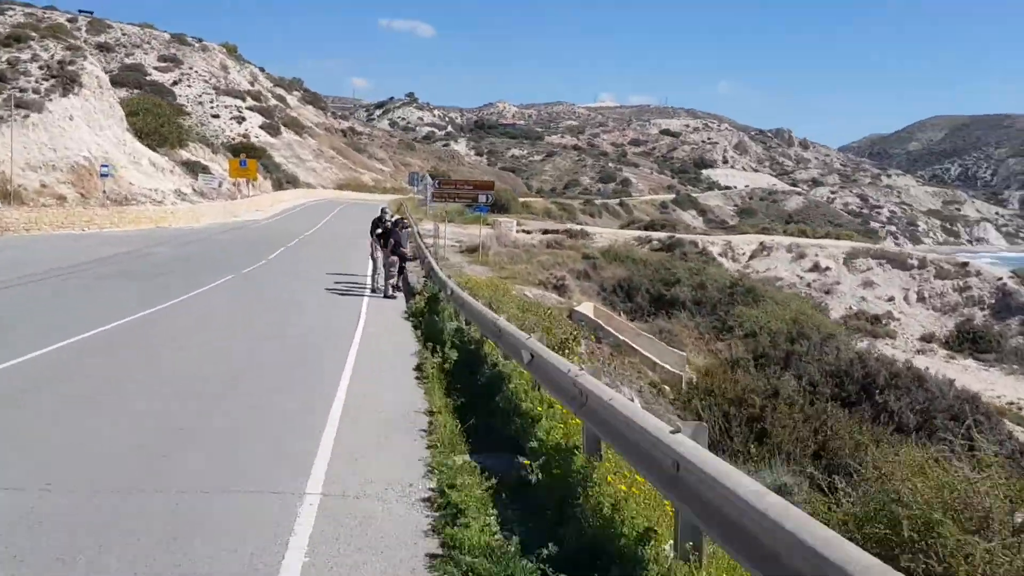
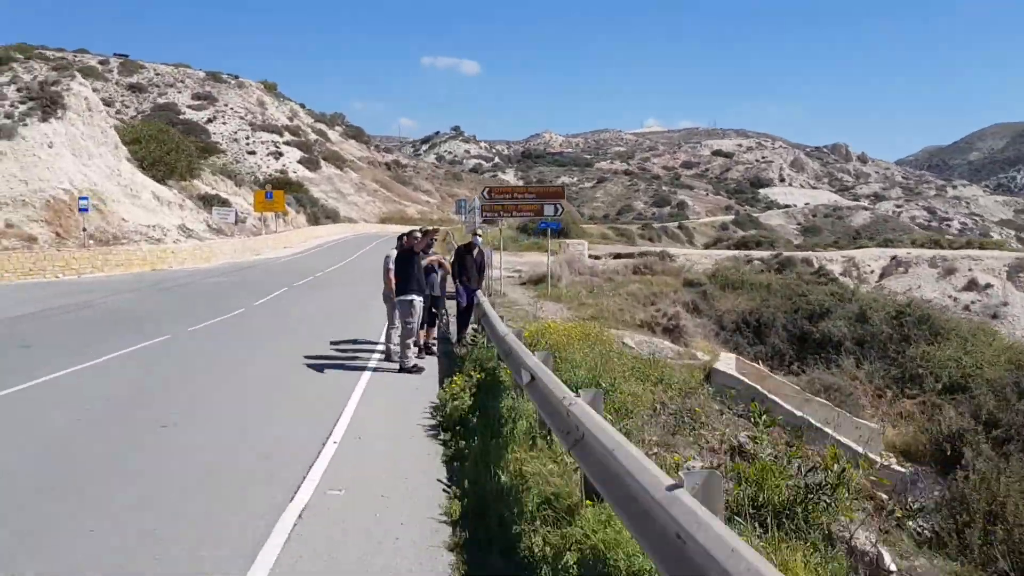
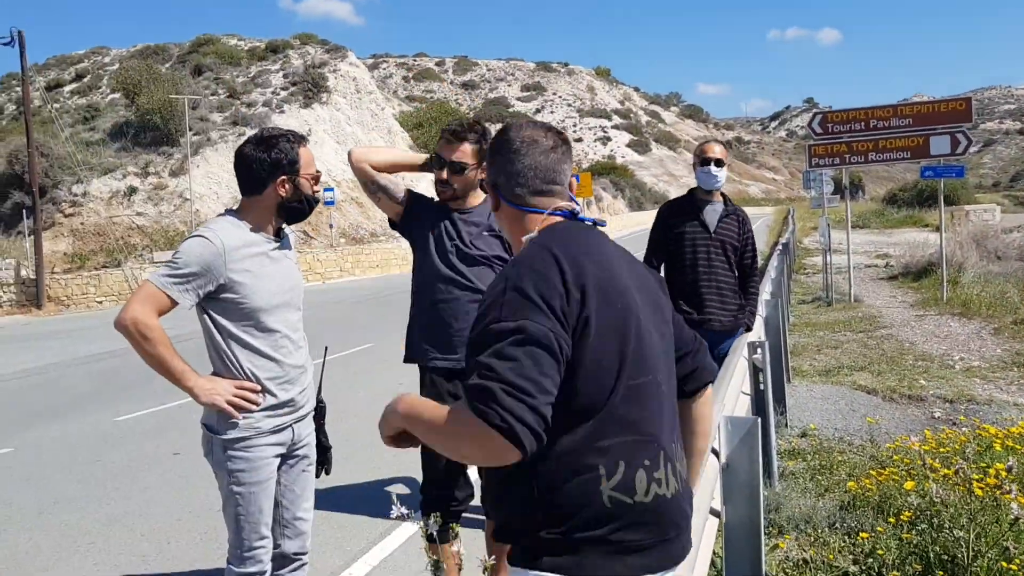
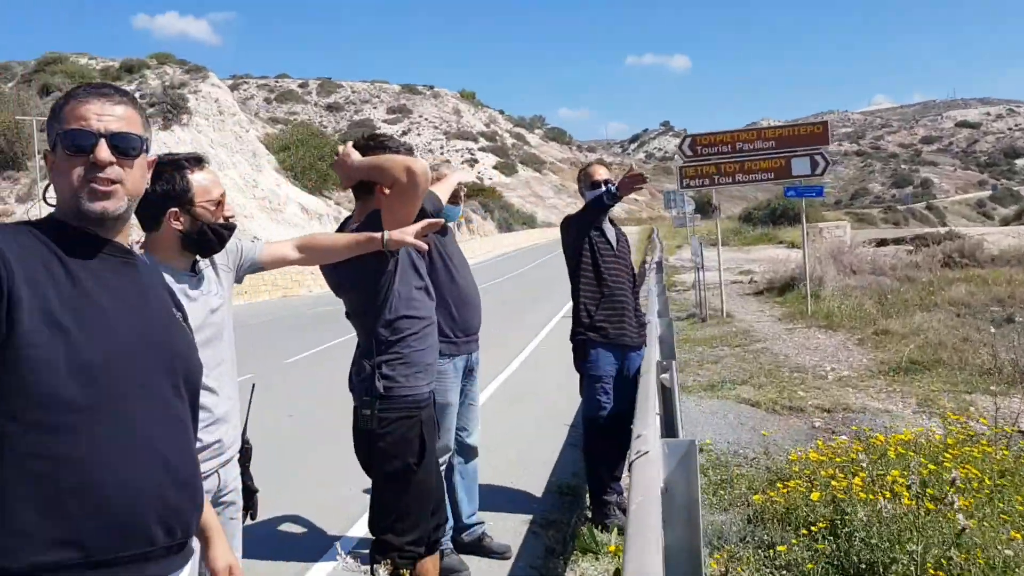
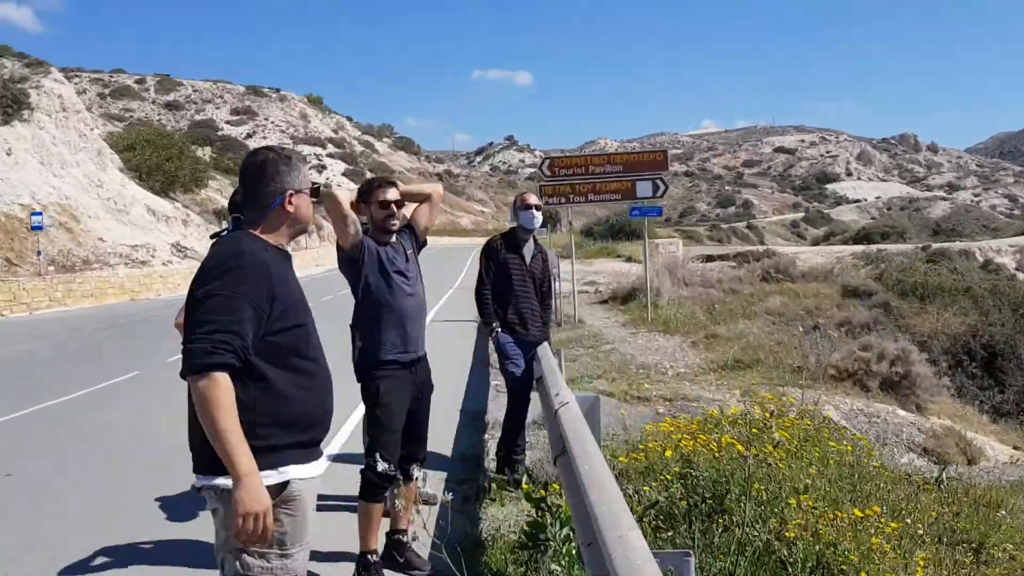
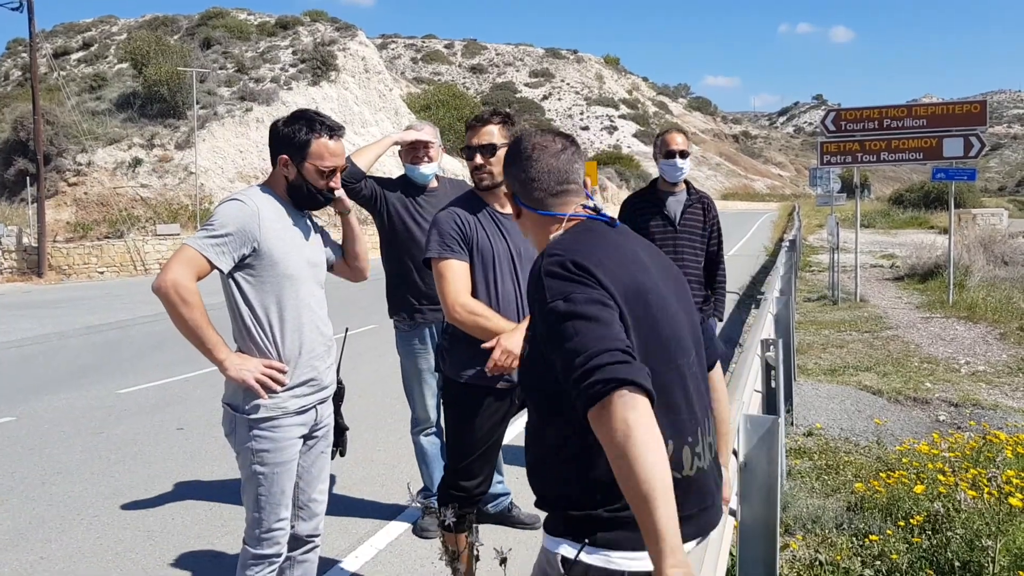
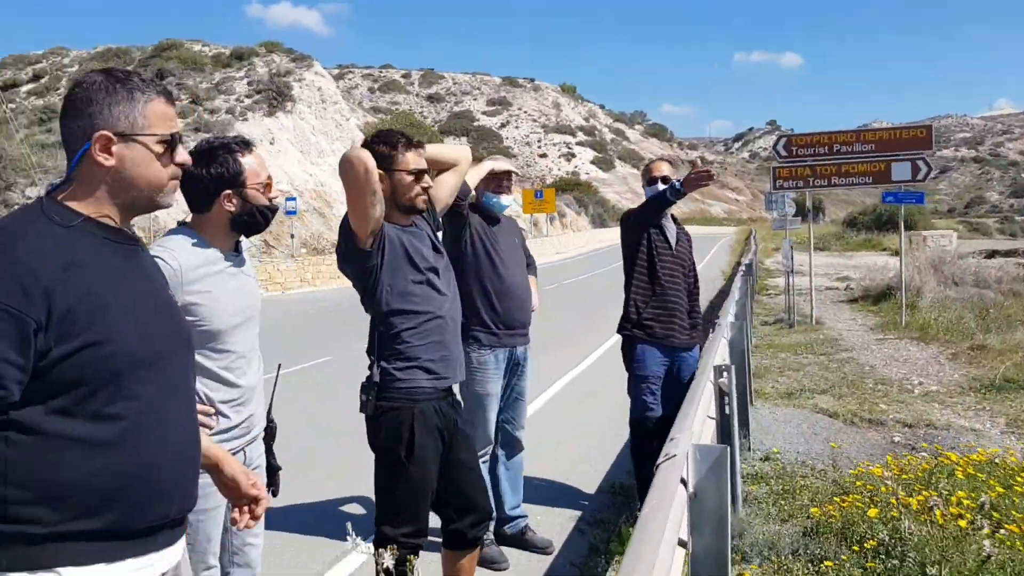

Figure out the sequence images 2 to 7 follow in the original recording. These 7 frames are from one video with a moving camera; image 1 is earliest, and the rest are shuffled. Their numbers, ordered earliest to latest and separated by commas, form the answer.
2, 5, 4, 7, 3, 6
